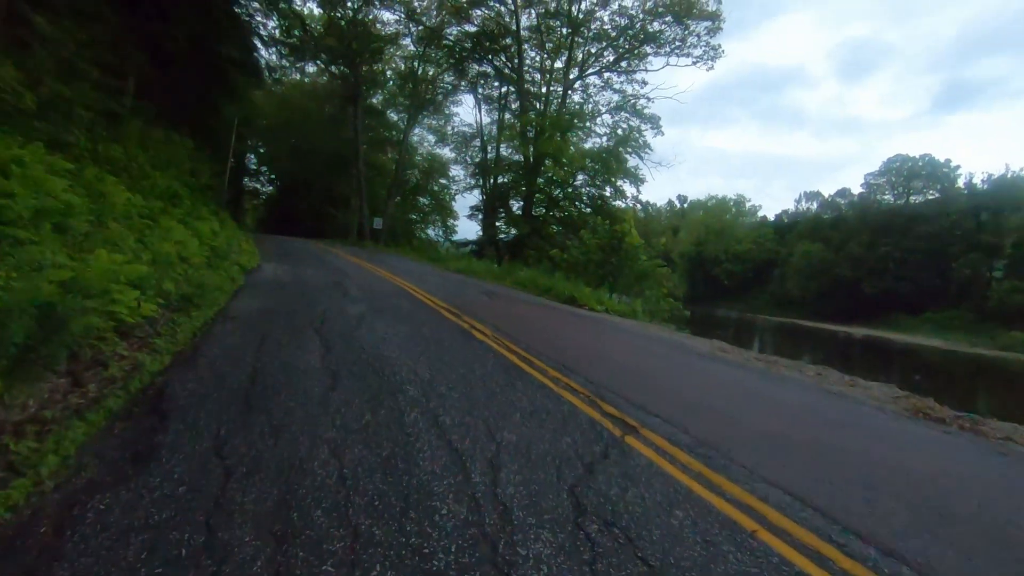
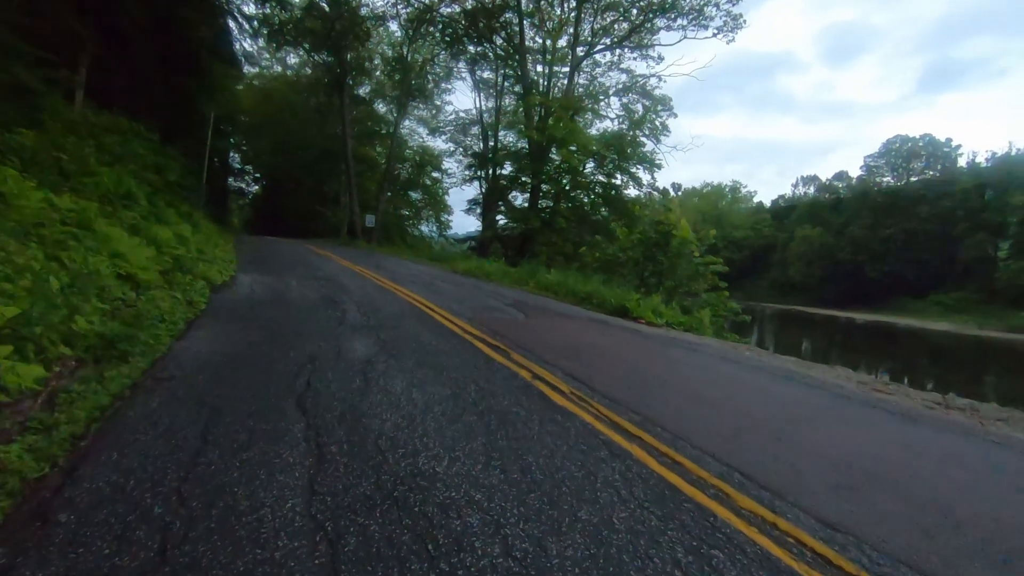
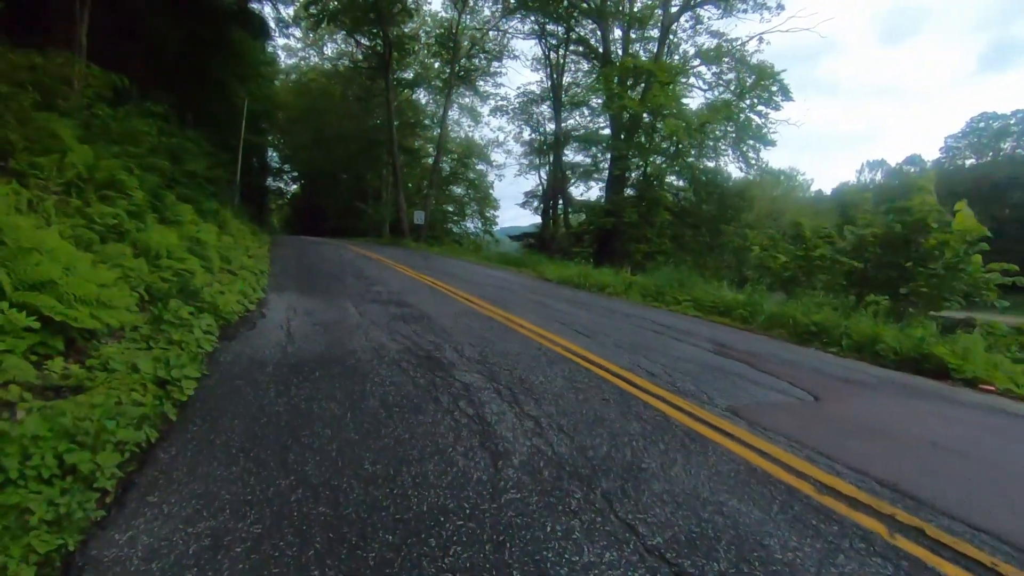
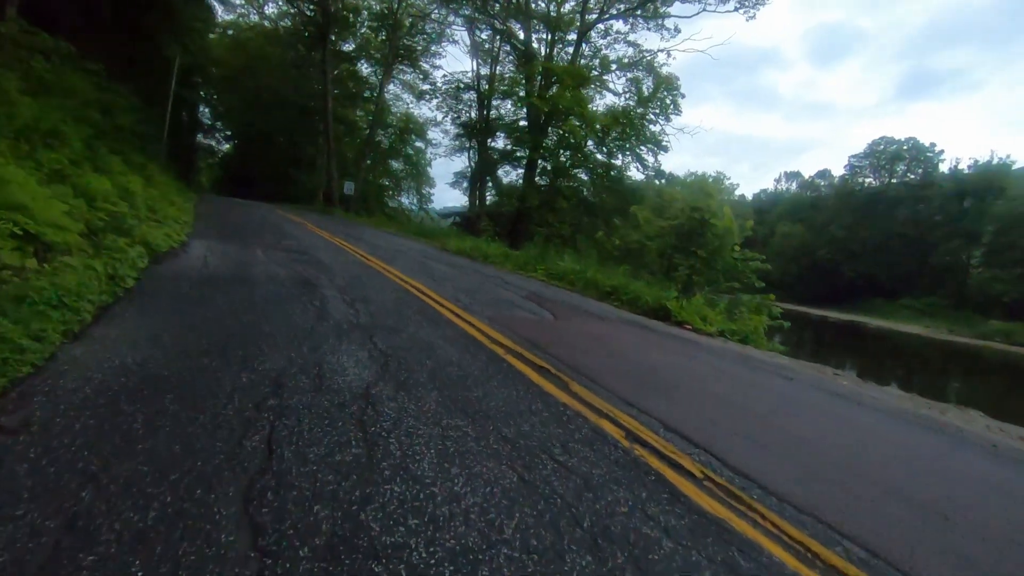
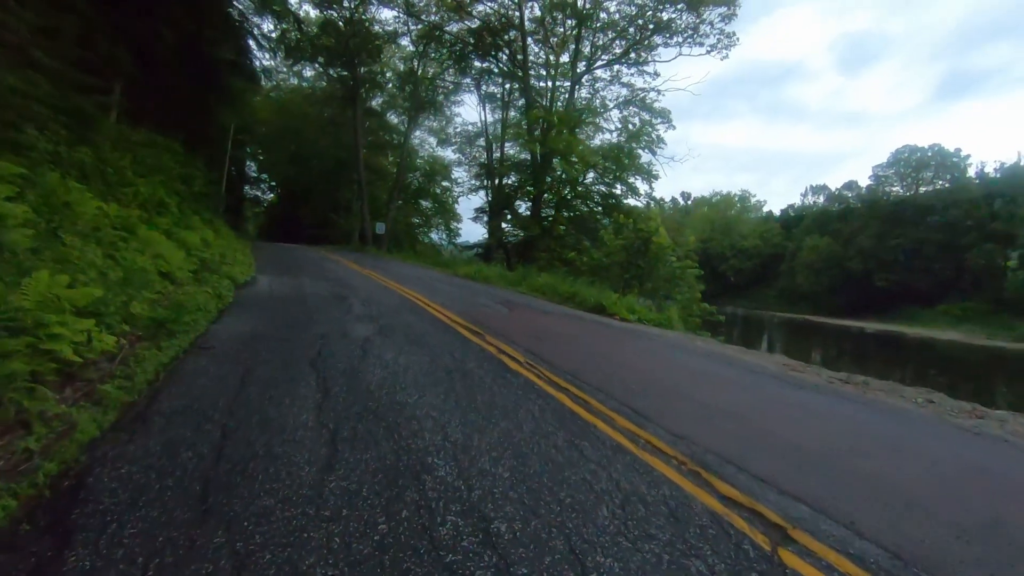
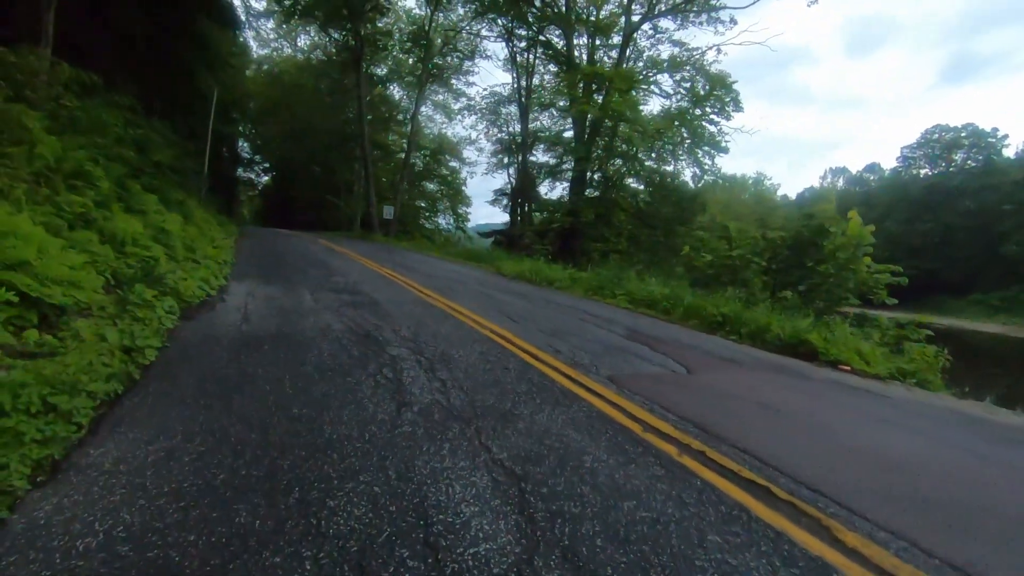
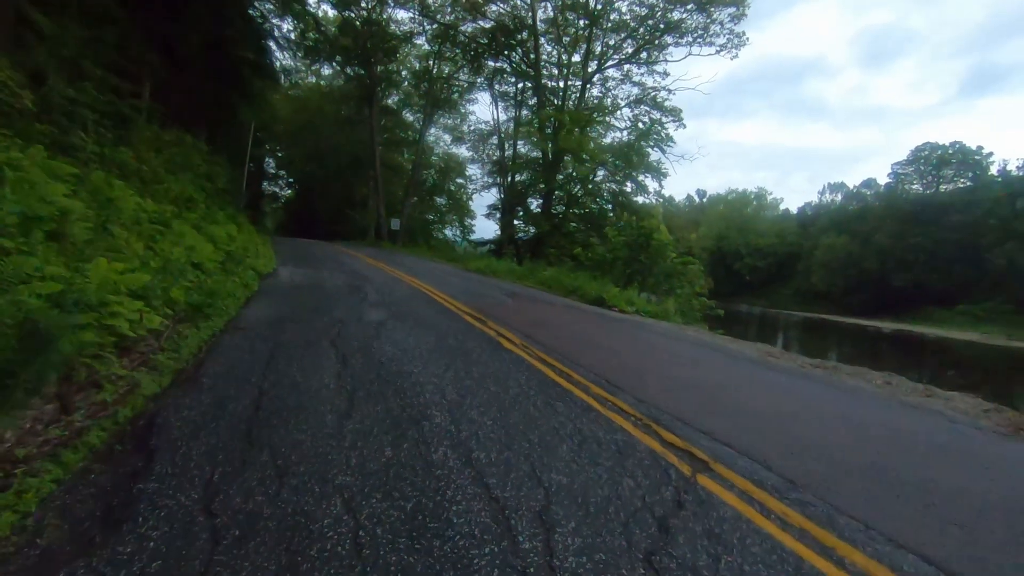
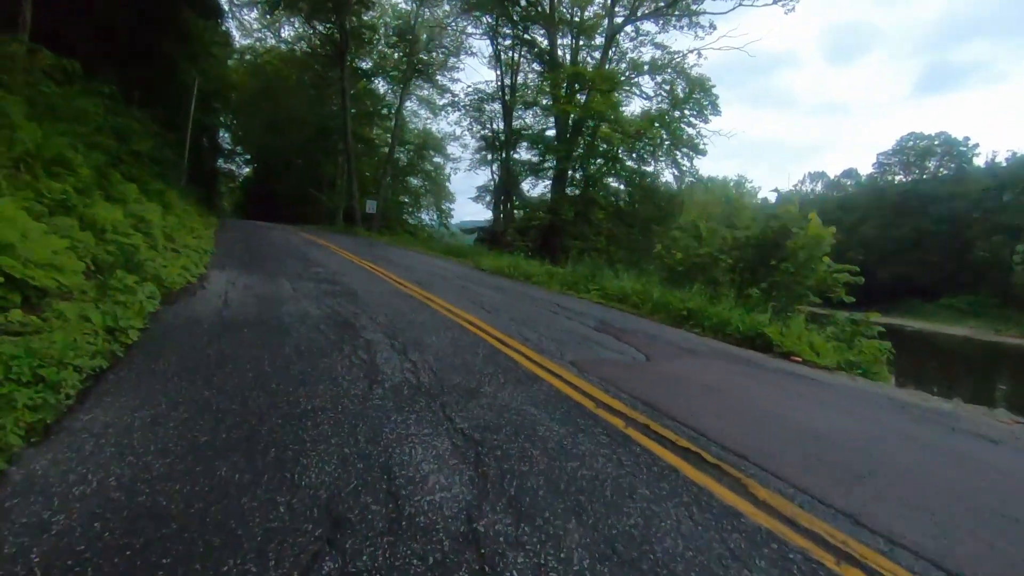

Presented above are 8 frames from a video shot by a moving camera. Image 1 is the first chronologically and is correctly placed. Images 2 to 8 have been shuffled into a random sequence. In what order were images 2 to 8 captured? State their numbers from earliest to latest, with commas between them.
7, 5, 2, 4, 8, 6, 3
